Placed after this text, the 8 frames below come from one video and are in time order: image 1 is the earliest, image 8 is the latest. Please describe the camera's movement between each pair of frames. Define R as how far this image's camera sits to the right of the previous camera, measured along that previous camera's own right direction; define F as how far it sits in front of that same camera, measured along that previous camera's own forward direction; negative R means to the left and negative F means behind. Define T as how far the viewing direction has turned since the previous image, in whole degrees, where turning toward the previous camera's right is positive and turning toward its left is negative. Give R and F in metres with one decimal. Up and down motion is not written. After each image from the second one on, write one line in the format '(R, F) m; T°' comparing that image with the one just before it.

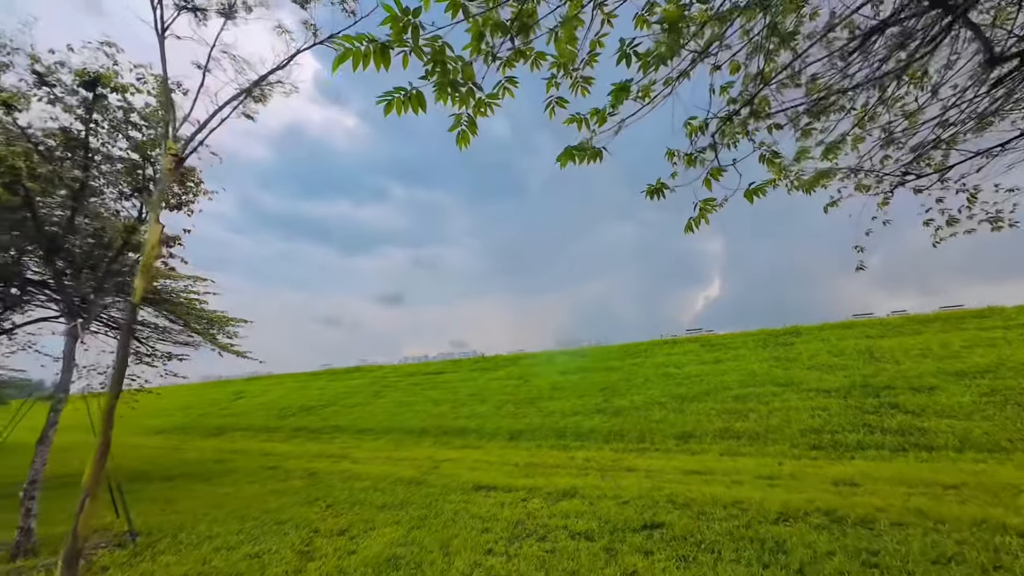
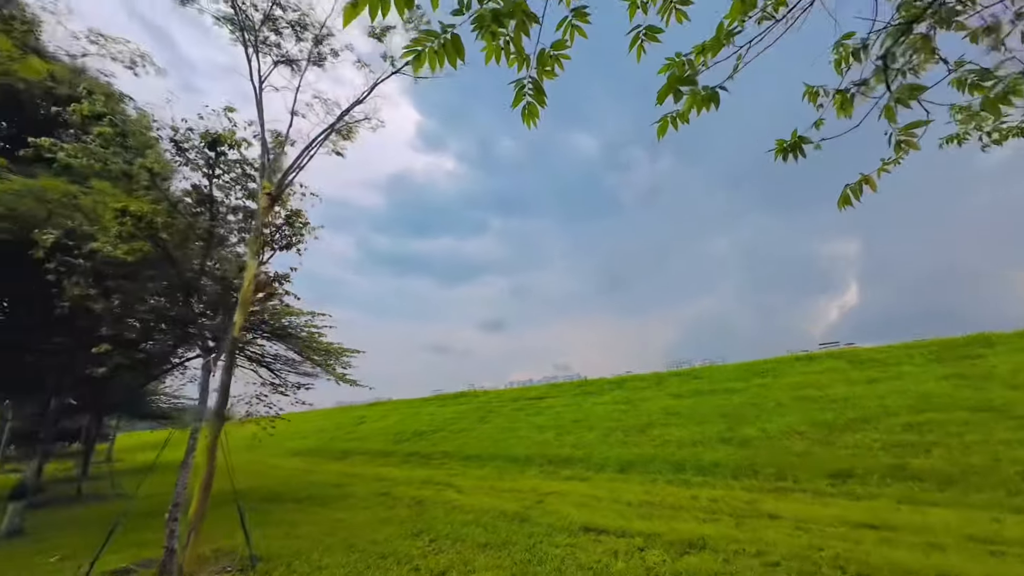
(0.0, +0.6) m; -13°
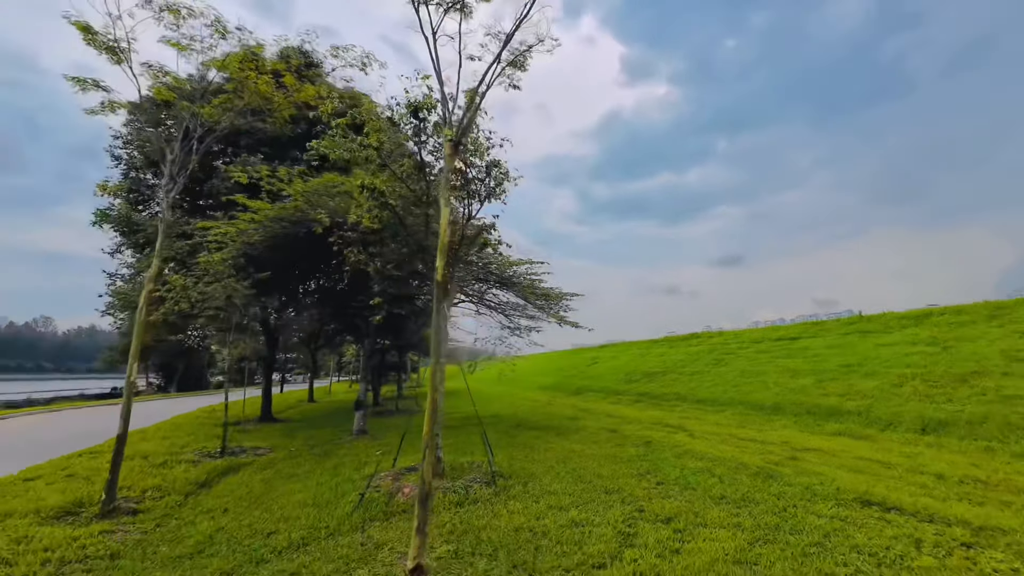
(+0.2, +0.7) m; -30°
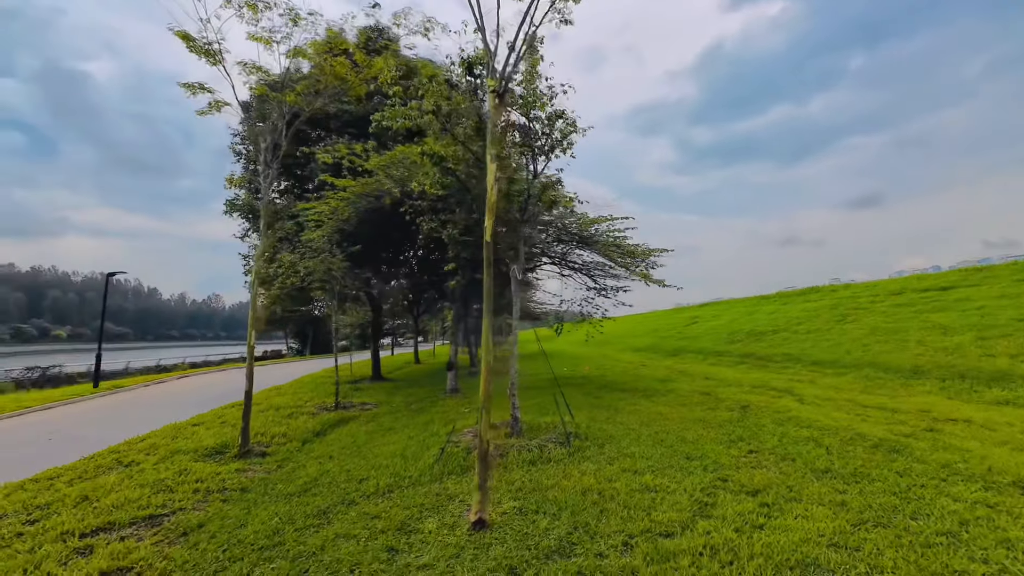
(+0.4, +0.3) m; -13°
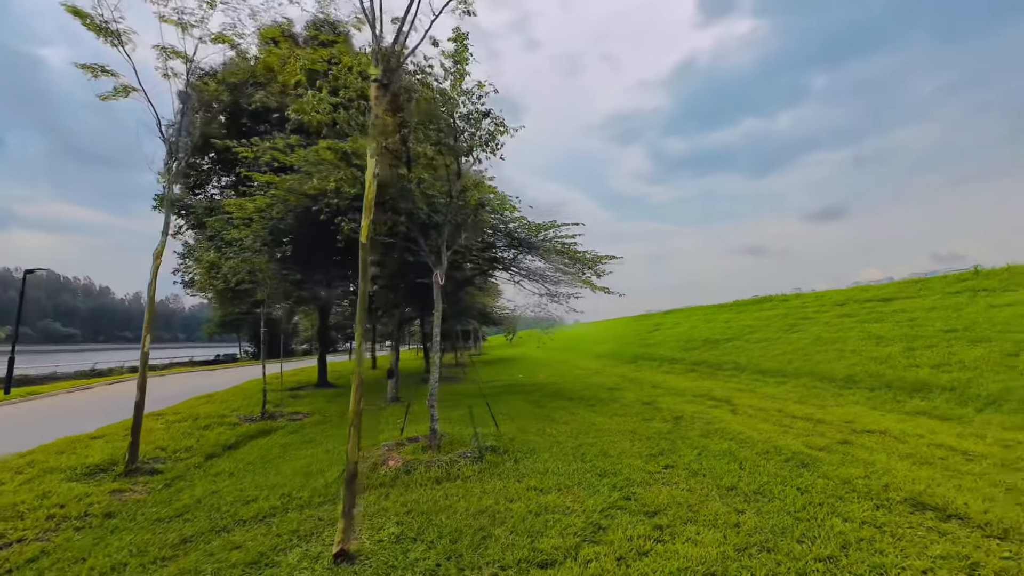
(+1.0, +0.3) m; +3°
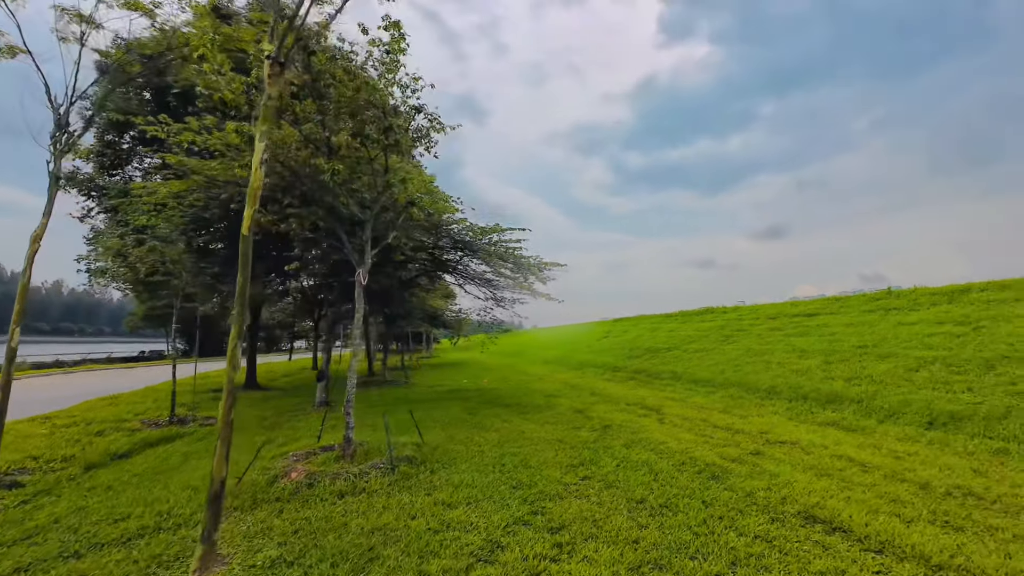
(+0.6, +0.2) m; +5°
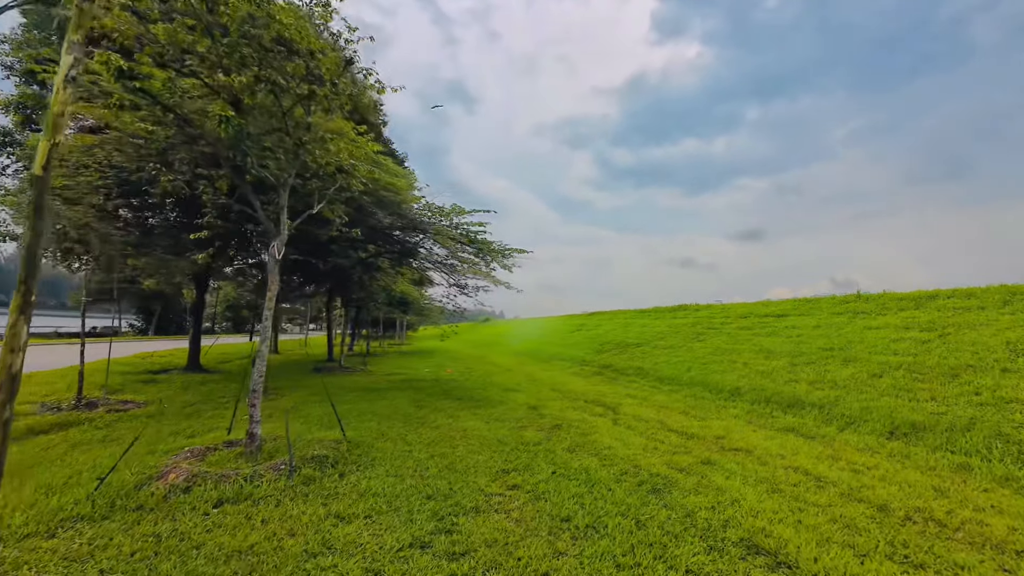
(+0.7, +0.8) m; +2°
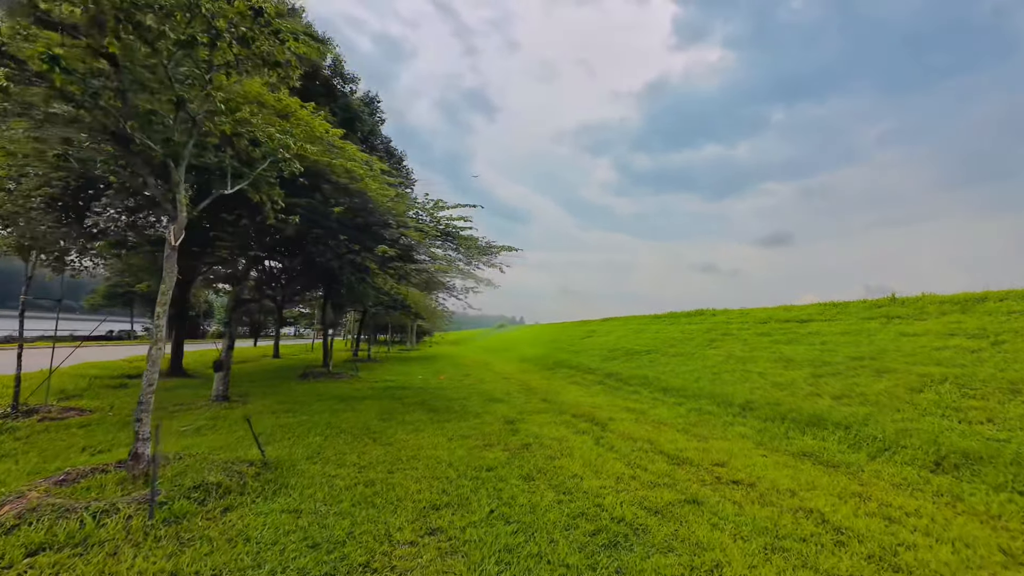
(+1.0, +1.2) m; -3°
